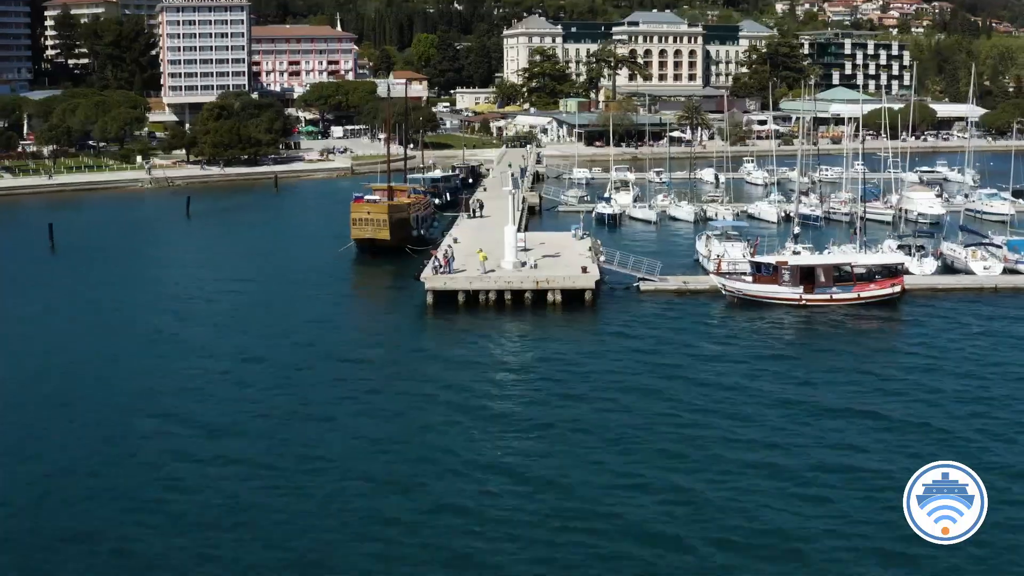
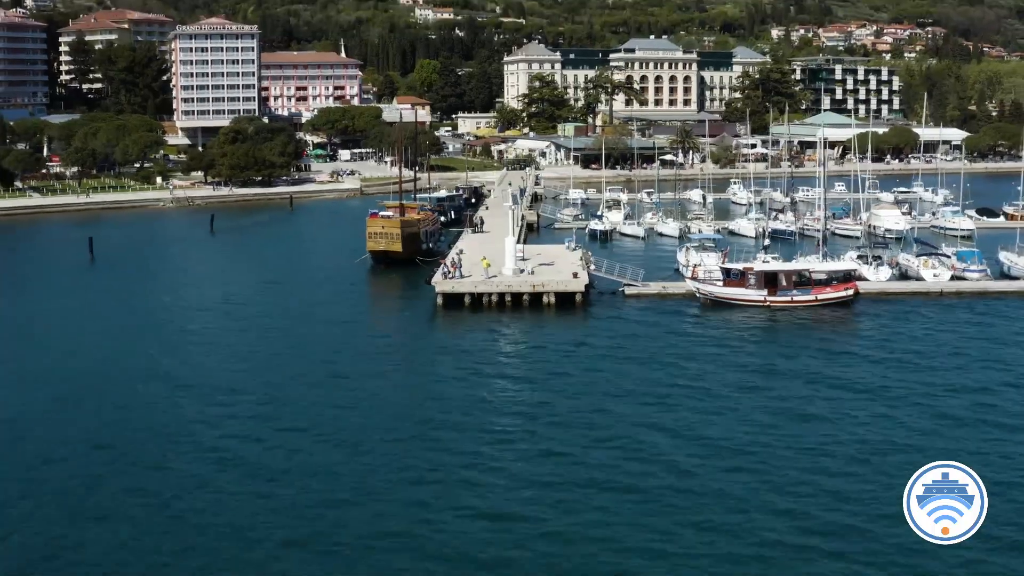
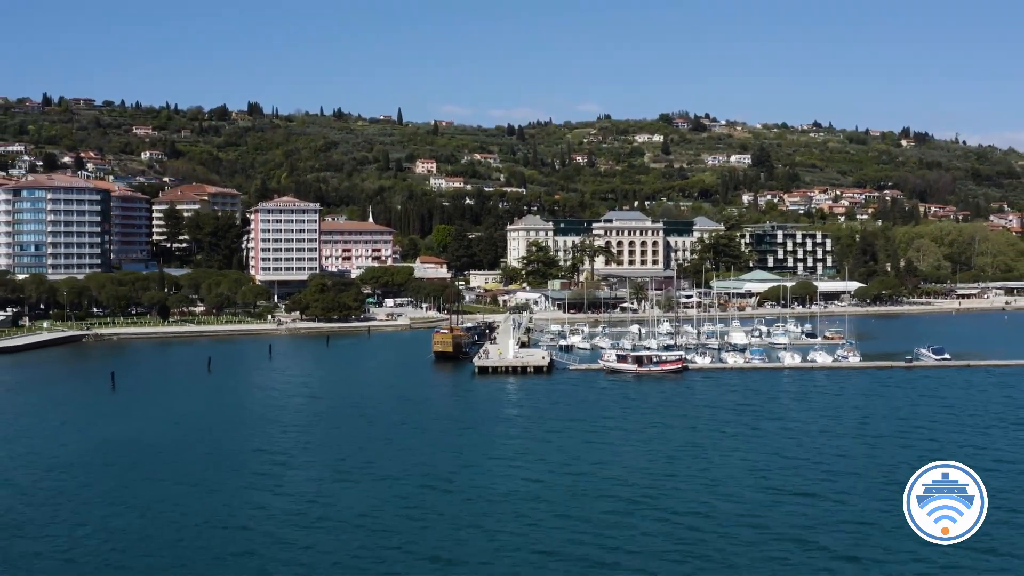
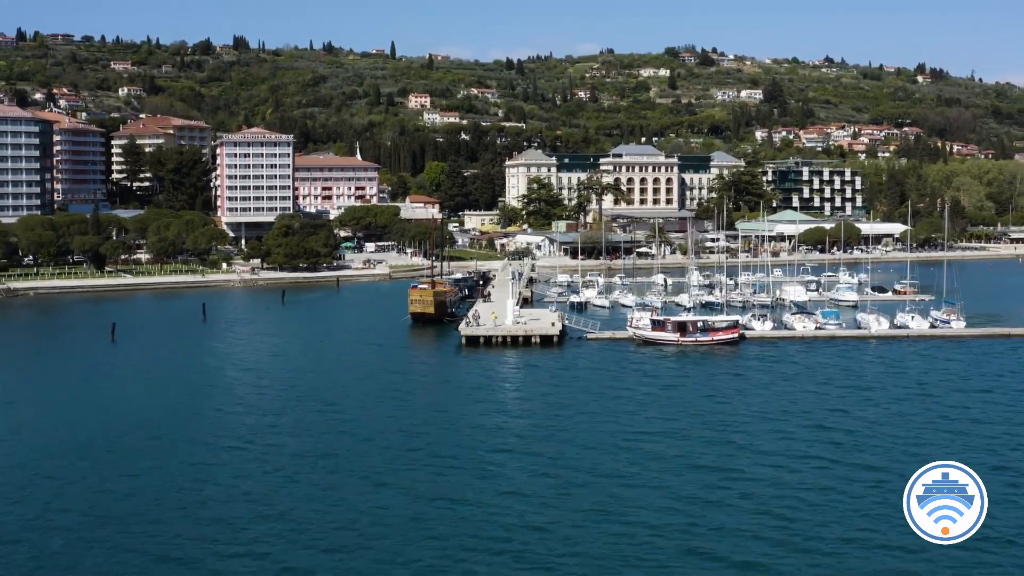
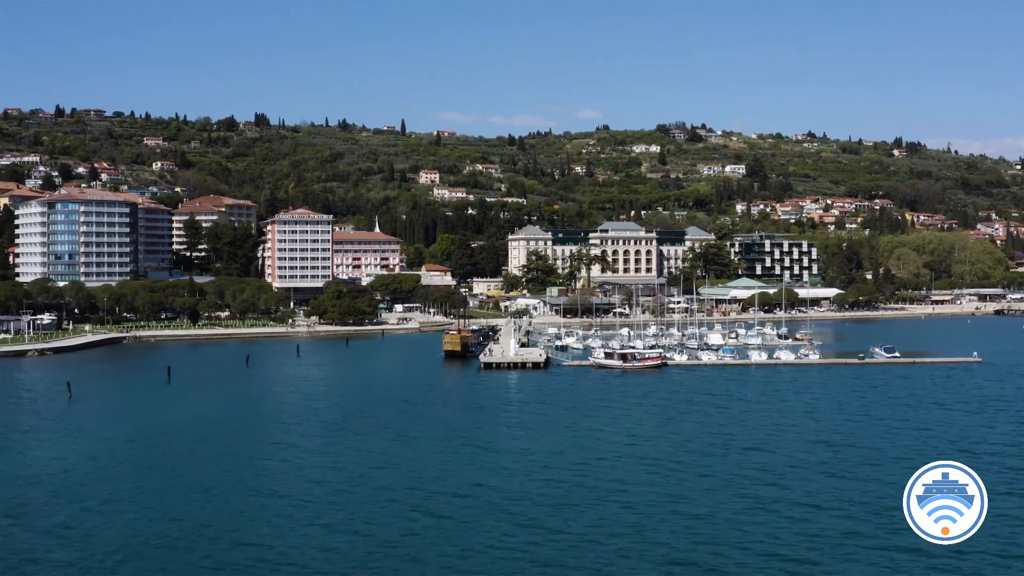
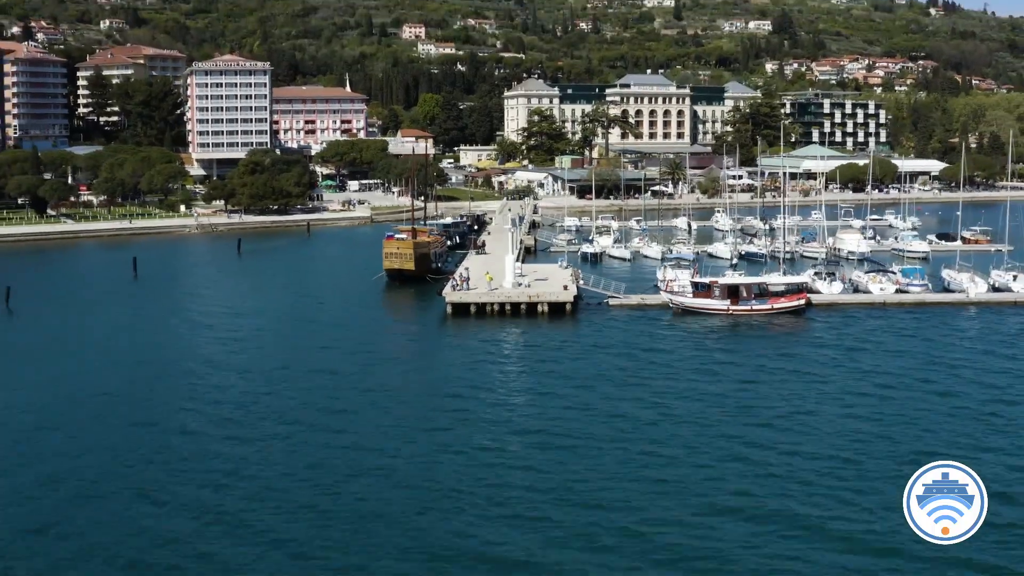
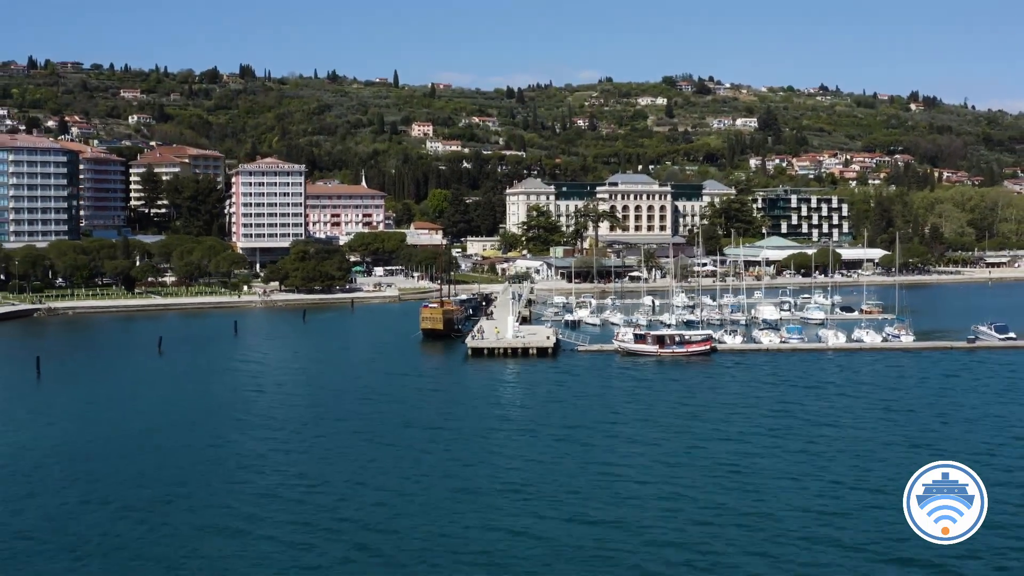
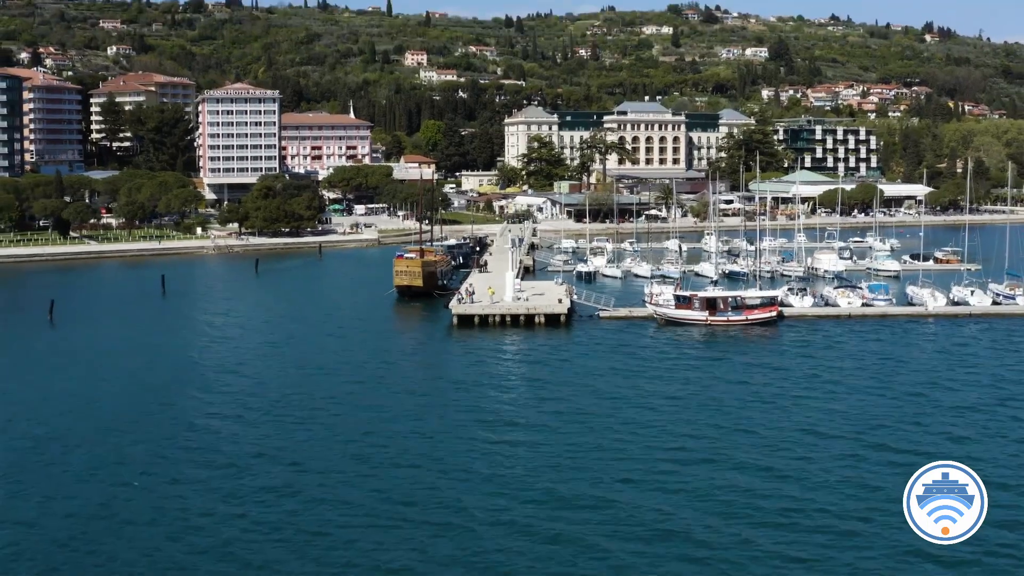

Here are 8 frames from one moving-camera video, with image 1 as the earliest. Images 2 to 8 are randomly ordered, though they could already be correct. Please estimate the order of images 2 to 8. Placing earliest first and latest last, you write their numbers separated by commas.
2, 6, 8, 4, 7, 3, 5
